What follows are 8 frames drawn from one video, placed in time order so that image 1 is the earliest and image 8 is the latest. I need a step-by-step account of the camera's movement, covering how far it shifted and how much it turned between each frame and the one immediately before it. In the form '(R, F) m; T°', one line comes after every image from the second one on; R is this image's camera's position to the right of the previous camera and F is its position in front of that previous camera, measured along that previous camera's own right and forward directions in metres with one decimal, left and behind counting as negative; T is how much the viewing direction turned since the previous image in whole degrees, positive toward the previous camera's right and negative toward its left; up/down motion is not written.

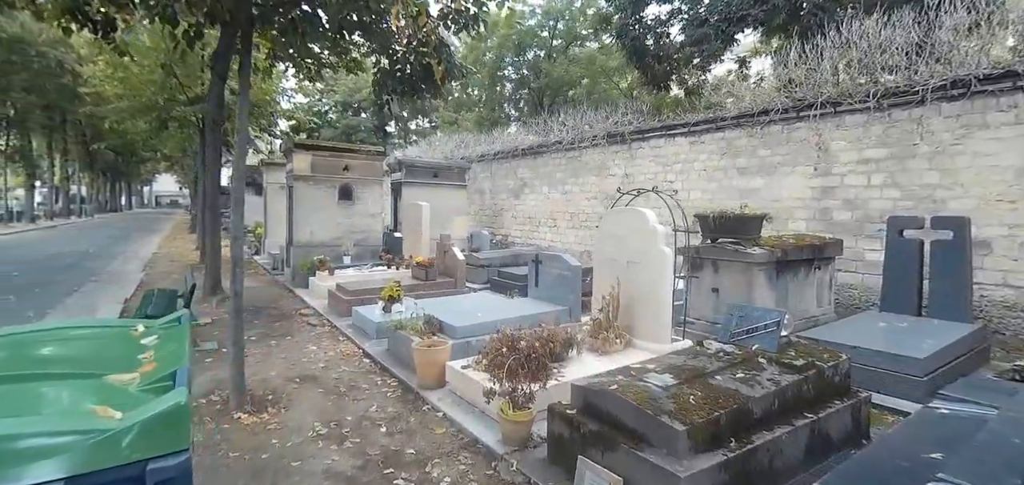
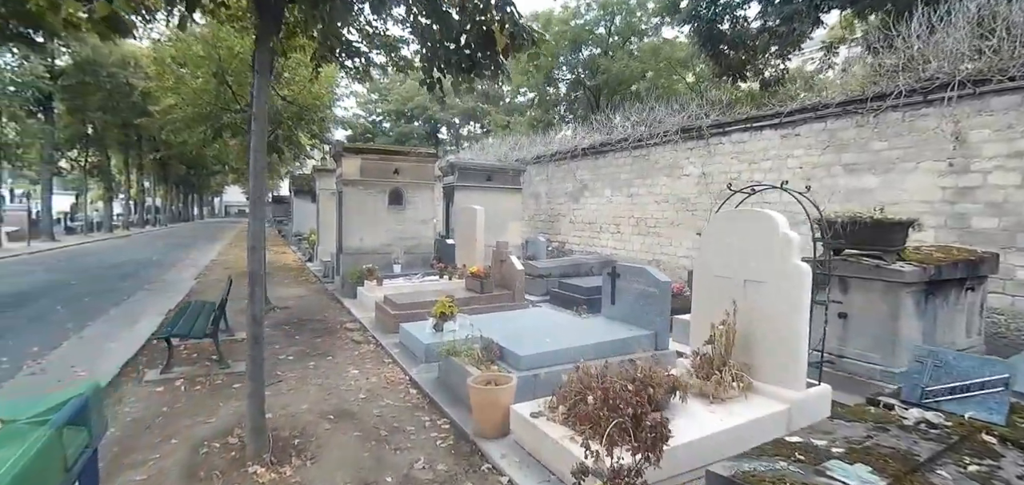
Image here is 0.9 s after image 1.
(-0.3, +1.1) m; -6°
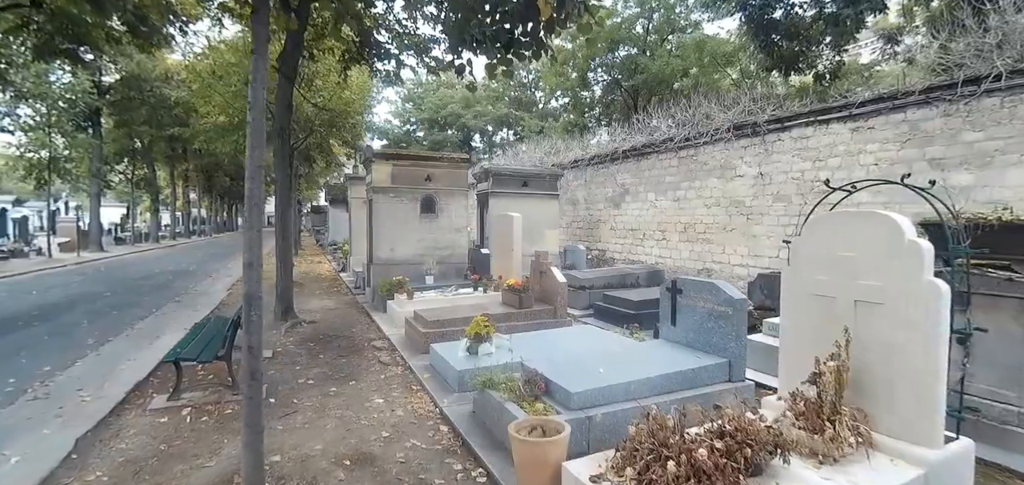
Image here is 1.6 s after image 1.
(-0.1, +0.7) m; -4°
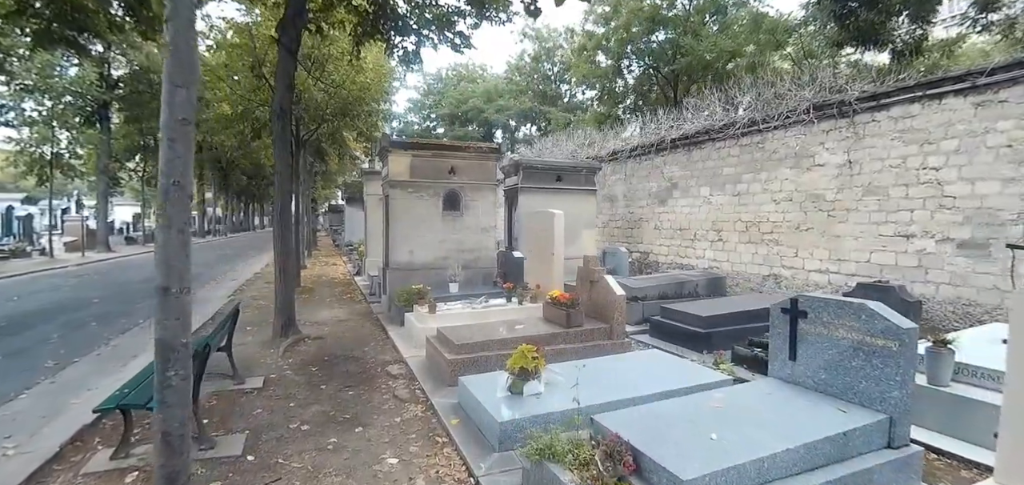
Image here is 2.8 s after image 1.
(-0.3, +1.3) m; -2°
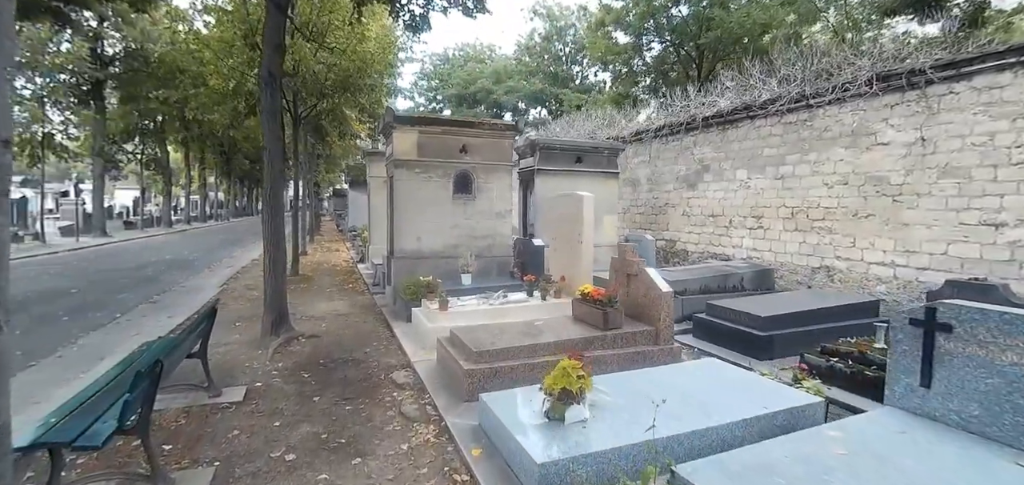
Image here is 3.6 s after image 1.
(-0.2, +0.9) m; -1°
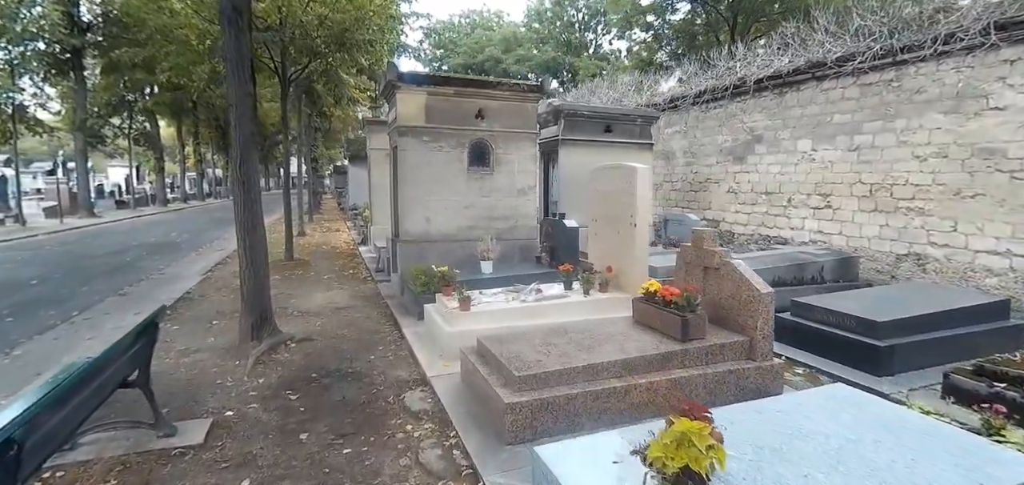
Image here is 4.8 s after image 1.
(-0.4, +1.2) m; 0°
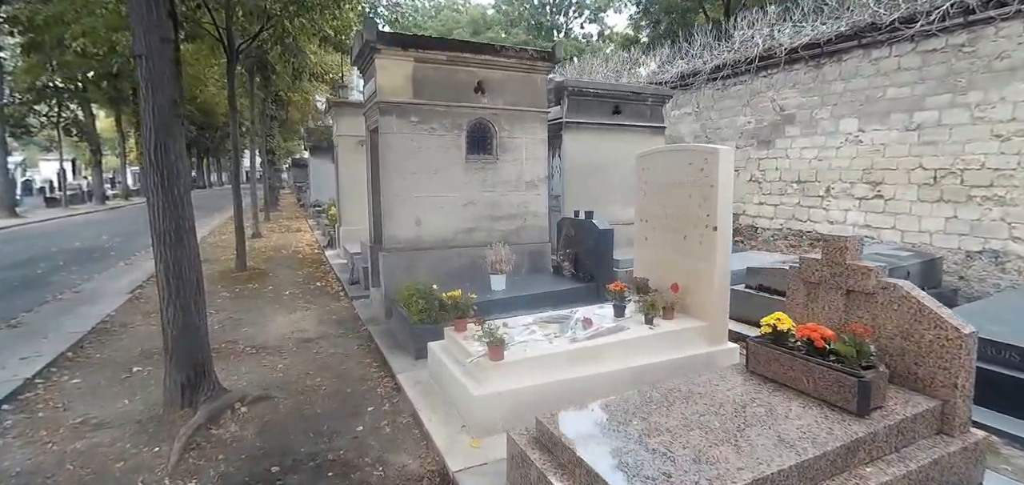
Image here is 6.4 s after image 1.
(-0.5, +1.3) m; +4°
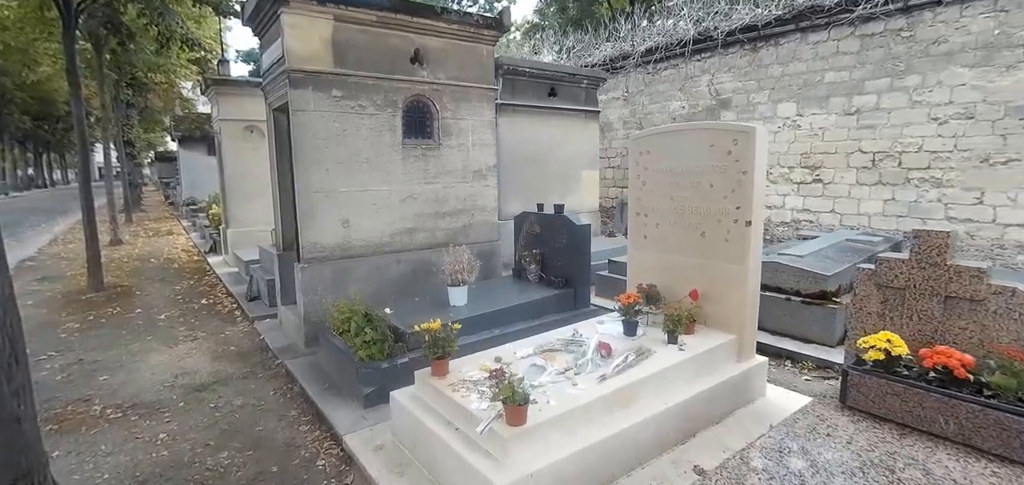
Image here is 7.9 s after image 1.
(-0.5, +0.9) m; +12°
